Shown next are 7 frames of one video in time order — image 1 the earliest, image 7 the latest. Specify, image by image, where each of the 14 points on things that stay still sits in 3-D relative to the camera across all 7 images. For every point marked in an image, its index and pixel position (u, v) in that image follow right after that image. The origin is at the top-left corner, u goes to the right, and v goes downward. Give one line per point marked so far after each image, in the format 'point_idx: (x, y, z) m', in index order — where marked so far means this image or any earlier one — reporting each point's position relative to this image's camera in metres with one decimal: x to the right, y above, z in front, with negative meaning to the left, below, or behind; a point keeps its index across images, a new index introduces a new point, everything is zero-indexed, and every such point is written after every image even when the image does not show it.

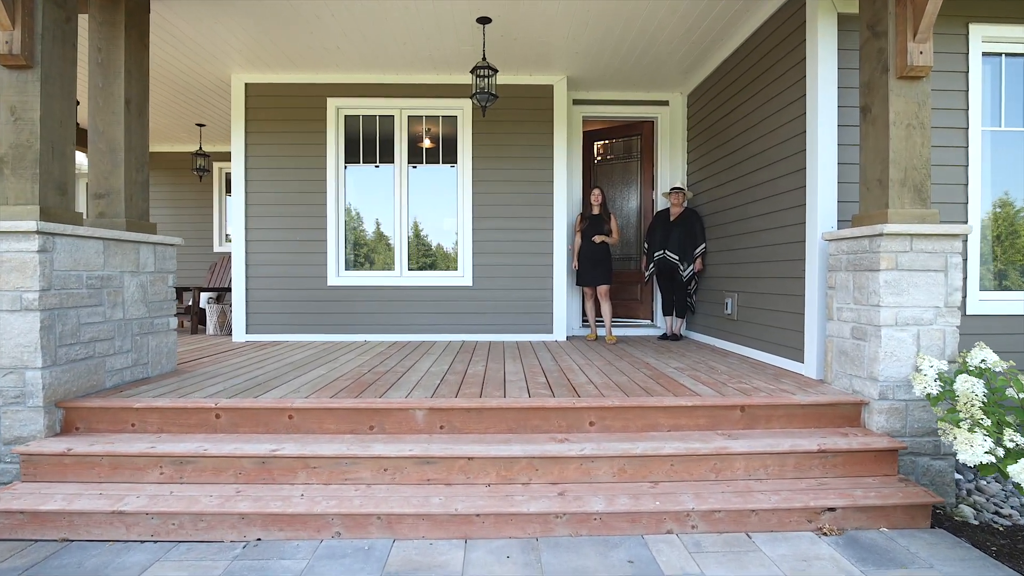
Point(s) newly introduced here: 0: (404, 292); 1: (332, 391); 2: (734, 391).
0: (-1.1, 0.0, +5.7) m
1: (-1.0, -0.6, +3.2) m
2: (+1.3, -0.6, +3.3) m
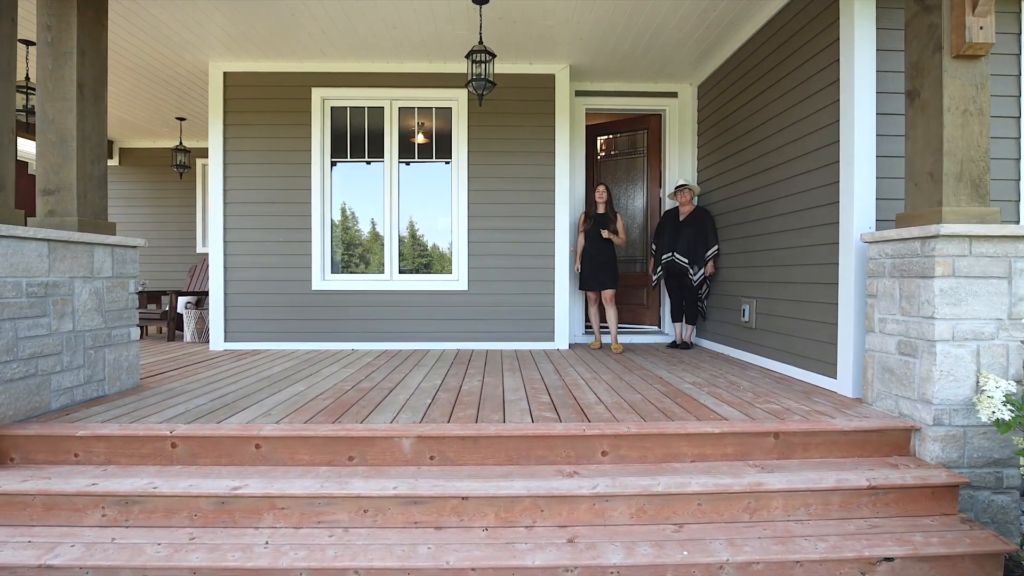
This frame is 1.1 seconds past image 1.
0: (-1.1, -0.1, +5.3) m
1: (-1.0, -0.6, +2.8) m
2: (+1.3, -0.6, +2.9) m
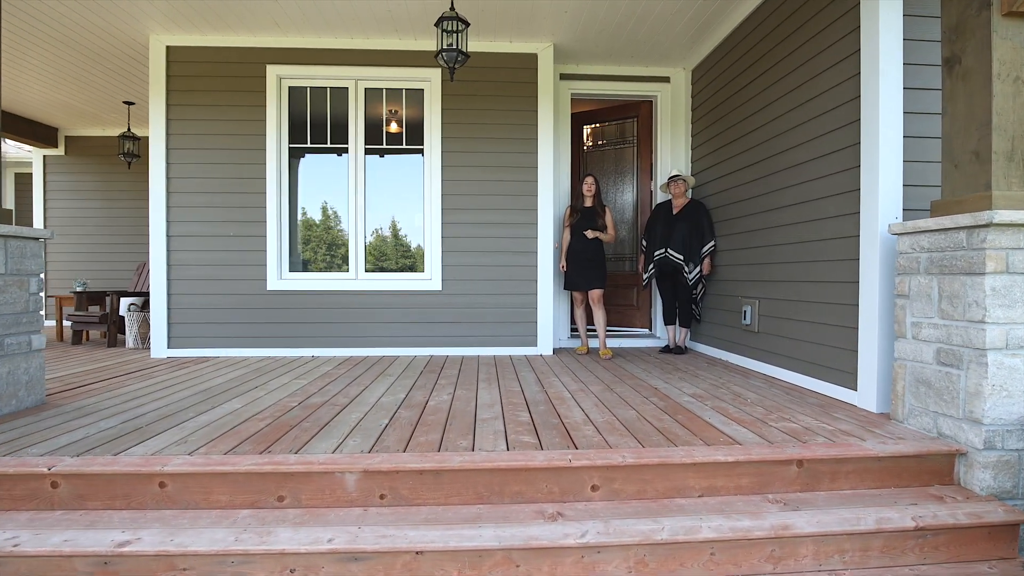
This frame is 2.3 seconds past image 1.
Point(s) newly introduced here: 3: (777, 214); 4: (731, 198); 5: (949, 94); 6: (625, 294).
0: (-1.3, -0.1, +4.7) m
1: (-1.1, -0.6, +2.3) m
2: (+1.2, -0.6, +2.5) m
3: (+1.7, +0.5, +3.7) m
4: (+1.7, +0.7, +4.4) m
5: (+2.0, +0.9, +2.5) m
6: (+1.1, -0.1, +5.7) m
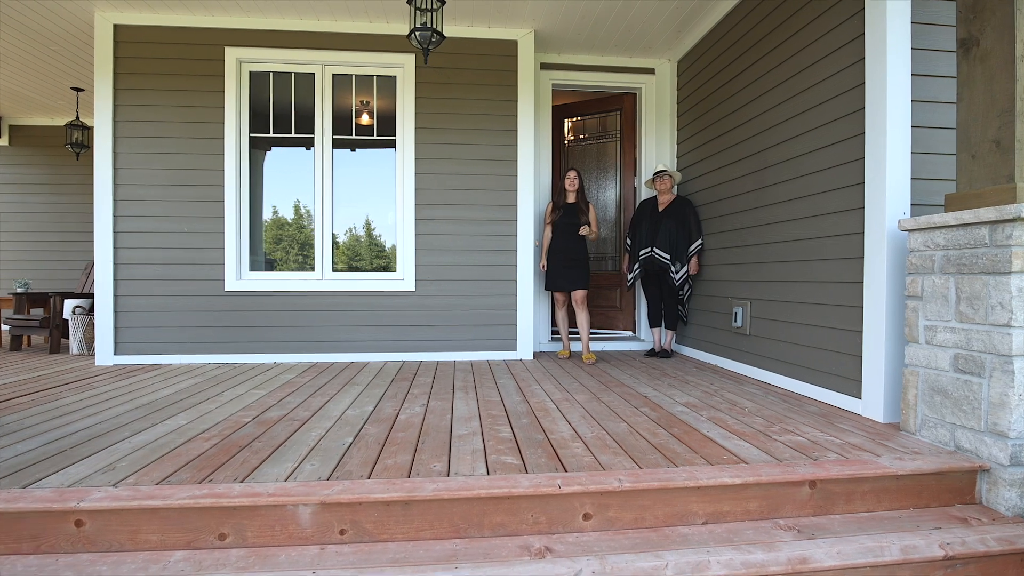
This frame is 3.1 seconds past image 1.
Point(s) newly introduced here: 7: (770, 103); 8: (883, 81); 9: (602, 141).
0: (-1.5, -0.1, +4.4) m
1: (-1.2, -0.6, +2.0) m
2: (+1.1, -0.6, +2.2) m
3: (+1.6, +0.5, +3.5) m
4: (+1.5, +0.7, +4.2) m
5: (+1.9, +0.9, +2.3) m
6: (+0.9, -0.1, +5.4) m
7: (+1.6, +1.2, +3.6) m
8: (+1.7, +1.0, +2.6) m
9: (+0.9, +1.4, +5.5) m
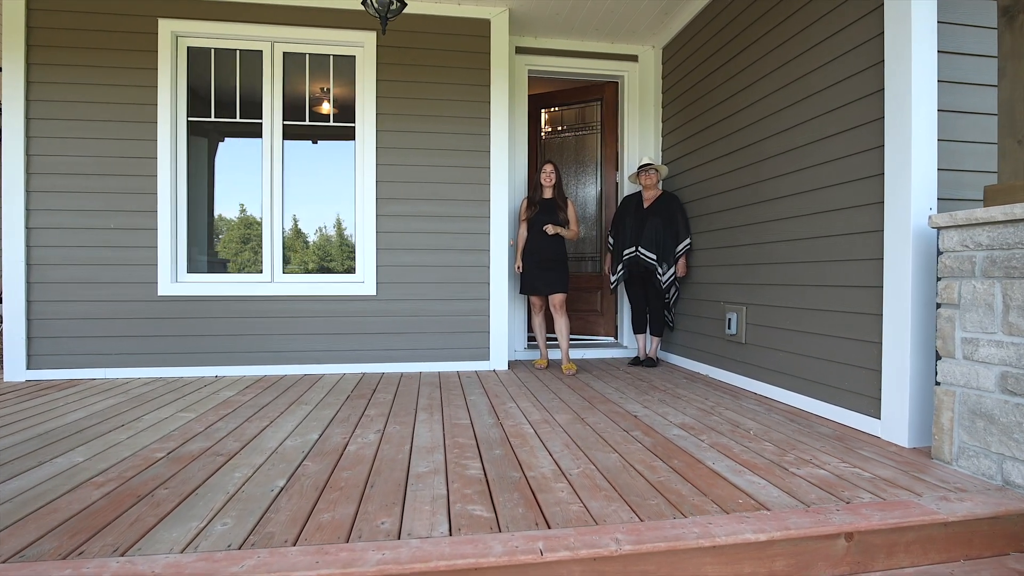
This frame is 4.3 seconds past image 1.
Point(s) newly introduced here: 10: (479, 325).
0: (-1.6, -0.1, +3.9) m
1: (-1.3, -0.7, +1.5) m
2: (+1.0, -0.7, +1.9) m
3: (+1.5, +0.5, +3.2) m
4: (+1.4, +0.7, +3.9) m
5: (+1.8, +0.8, +2.0) m
6: (+0.7, -0.1, +5.1) m
7: (+1.5, +1.1, +3.2) m
8: (+1.6, +0.9, +2.3) m
9: (+0.6, +1.4, +5.1) m
10: (-0.2, -0.3, +4.2) m
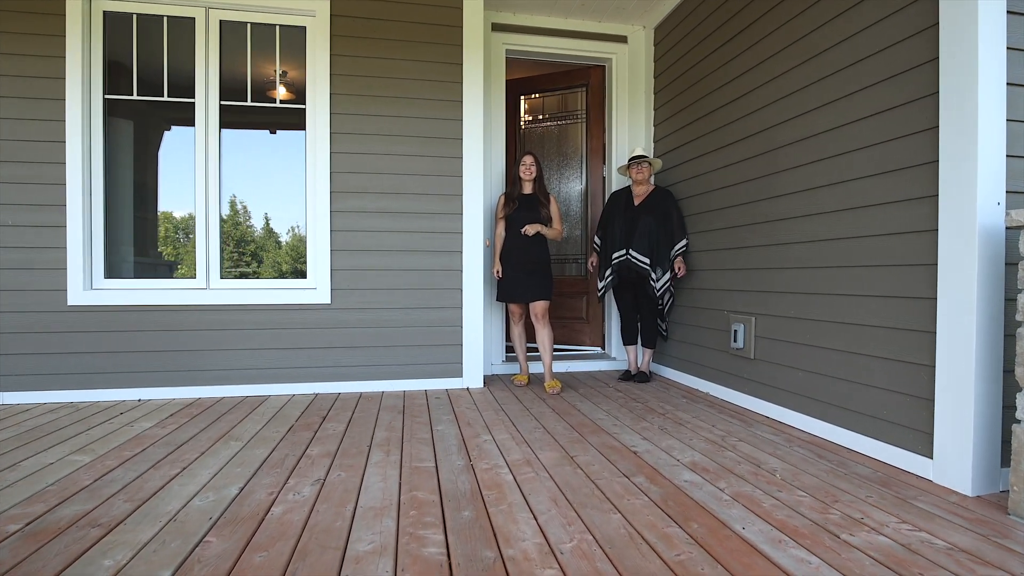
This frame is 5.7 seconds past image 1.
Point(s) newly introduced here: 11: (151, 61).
0: (-1.8, -0.2, +3.4) m
1: (-1.3, -0.7, +1.0) m
2: (+0.9, -0.7, +1.4) m
3: (+1.3, +0.4, +2.8) m
4: (+1.2, +0.6, +3.4) m
5: (+1.7, +0.8, +1.6) m
6: (+0.5, -0.1, +4.6) m
7: (+1.3, +1.1, +2.8) m
8: (+1.5, +0.9, +1.9) m
9: (+0.4, +1.4, +4.6) m
10: (-0.4, -0.3, +3.7) m
11: (-2.2, +1.4, +3.4) m
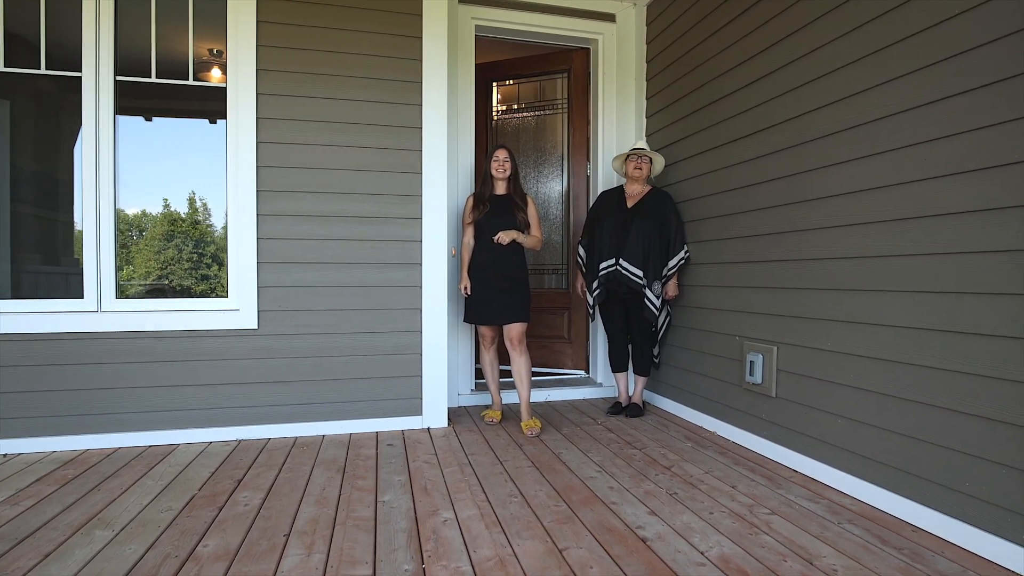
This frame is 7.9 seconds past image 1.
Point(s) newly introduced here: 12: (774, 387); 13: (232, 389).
0: (-1.9, -0.3, +2.7) m
1: (-1.4, -0.8, +0.3) m
2: (+0.9, -0.8, +0.9) m
3: (+1.2, +0.3, +2.2) m
4: (+1.1, +0.5, +2.9) m
5: (+1.6, +0.7, +1.1) m
6: (+0.3, -0.2, +4.0) m
7: (+1.2, +1.0, +2.2) m
8: (+1.5, +0.8, +1.3) m
9: (+0.2, +1.3, +4.0) m
10: (-0.6, -0.4, +3.0) m
11: (-2.3, +1.3, +2.7) m
12: (+1.2, -0.4, +2.4) m
13: (-1.4, -0.5, +2.8) m
